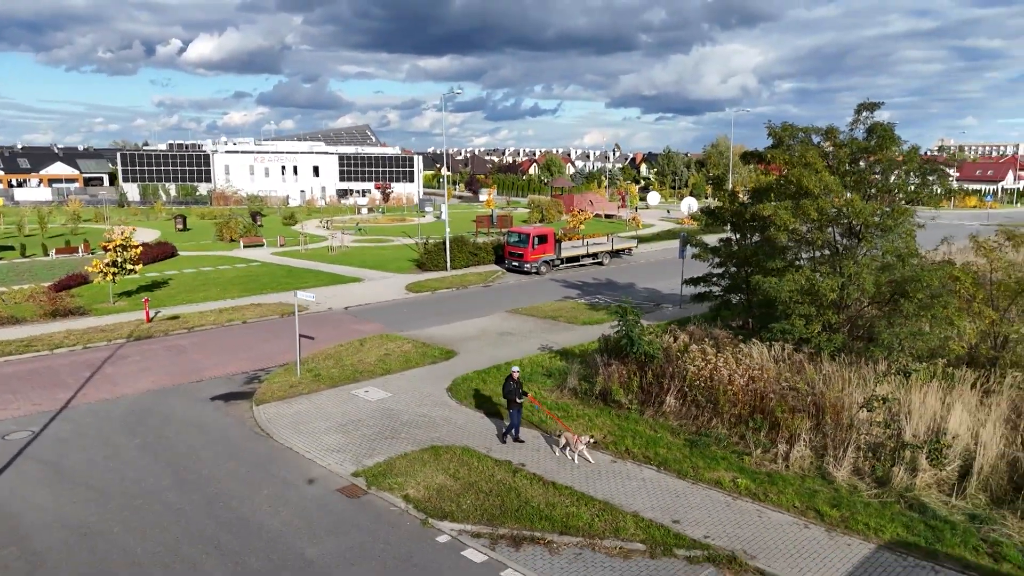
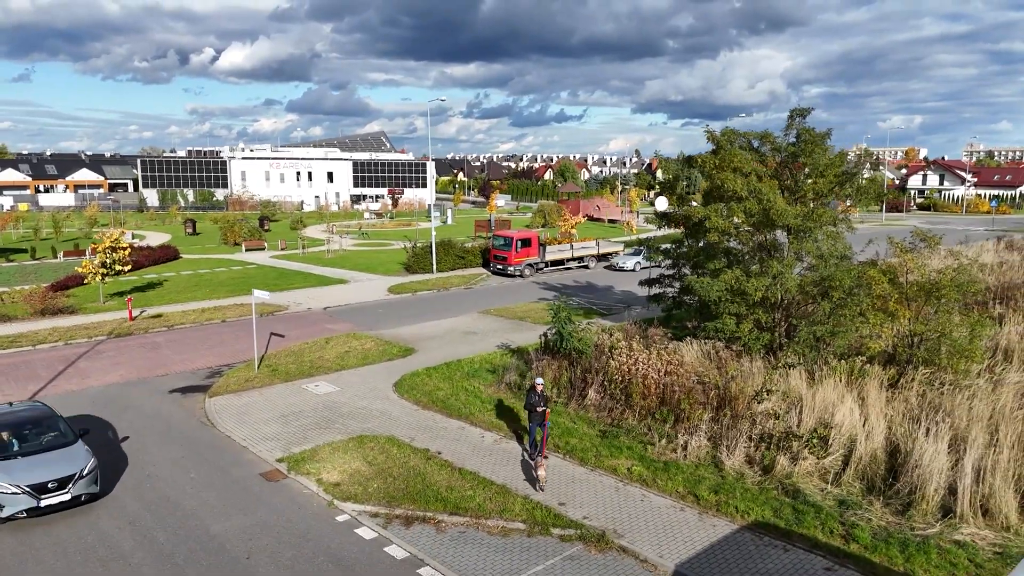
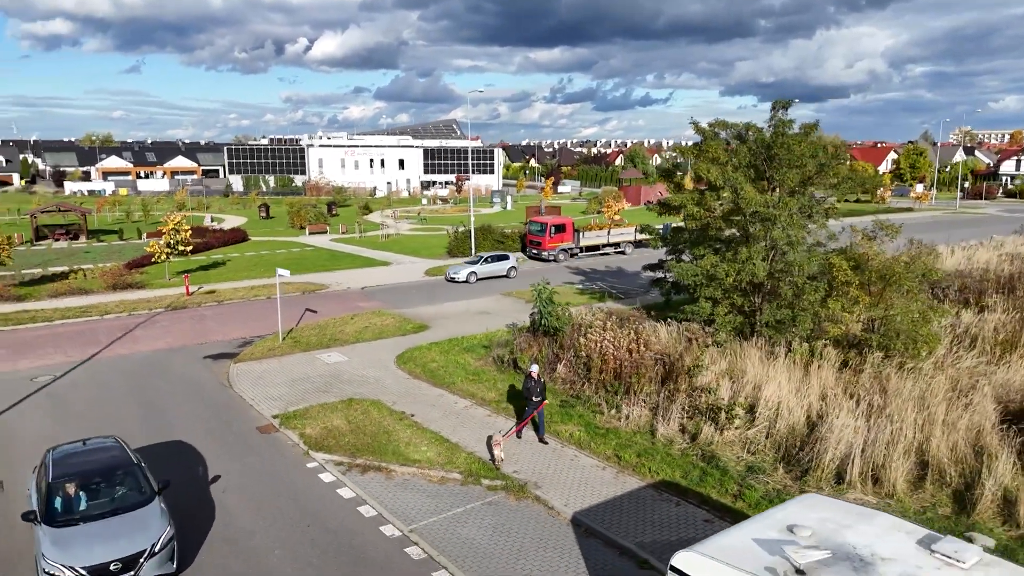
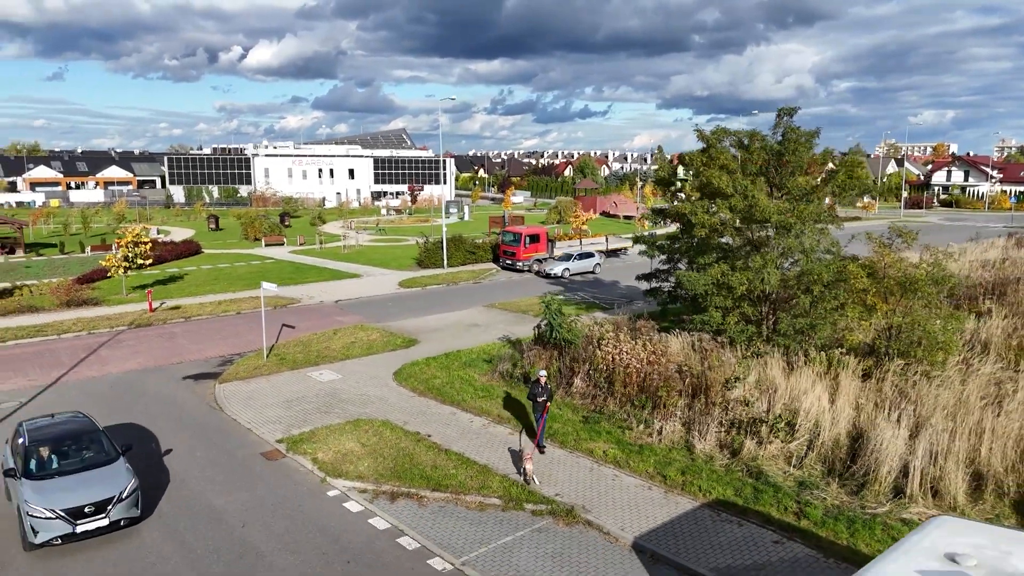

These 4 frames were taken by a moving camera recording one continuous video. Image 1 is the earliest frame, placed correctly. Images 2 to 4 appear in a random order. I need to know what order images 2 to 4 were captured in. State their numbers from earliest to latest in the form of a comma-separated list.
2, 4, 3
